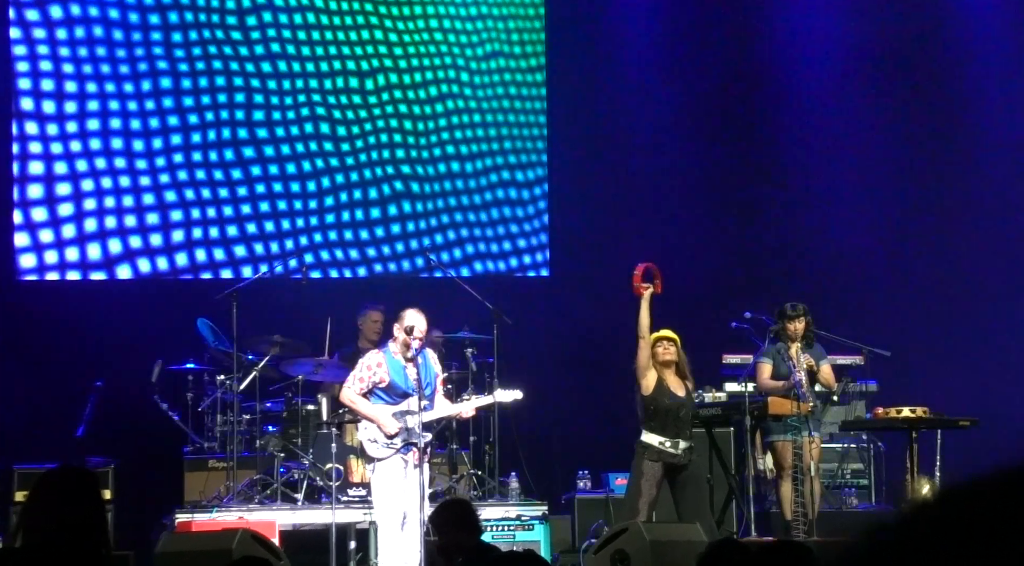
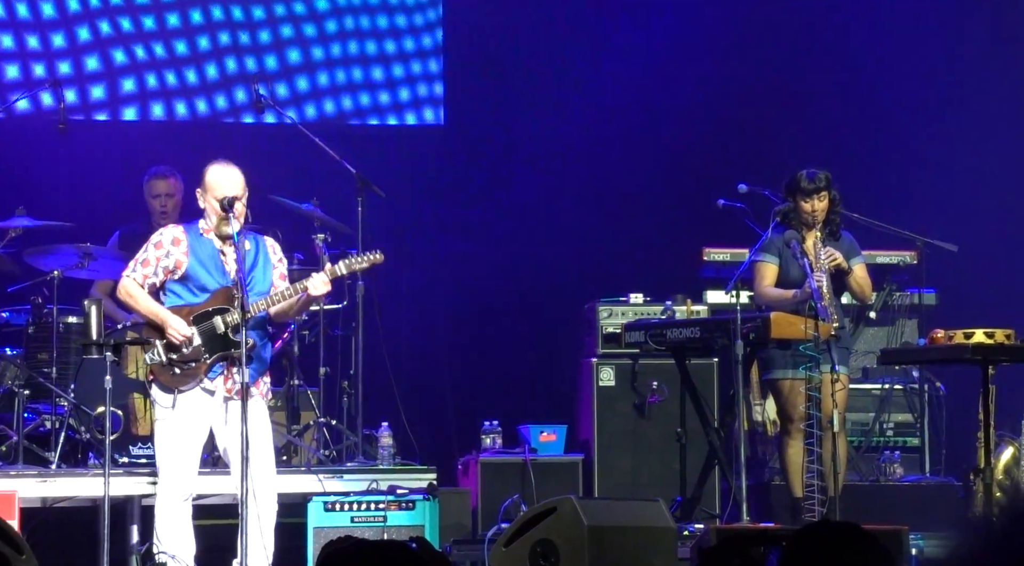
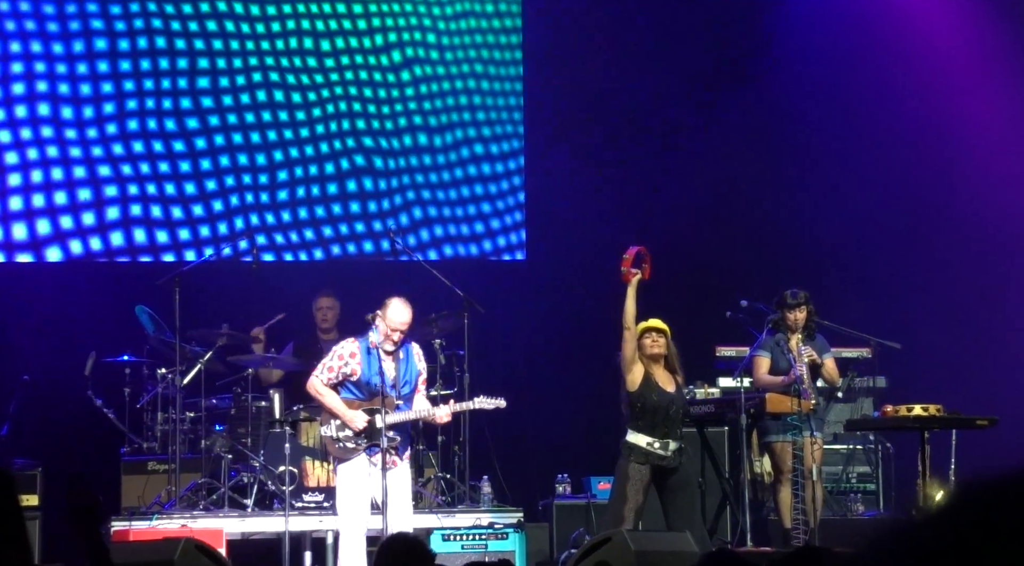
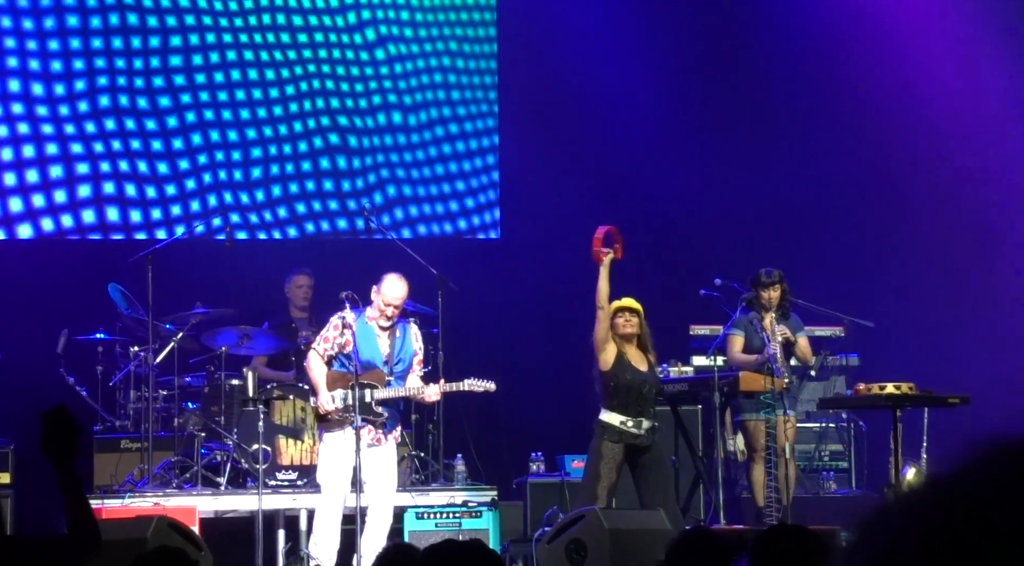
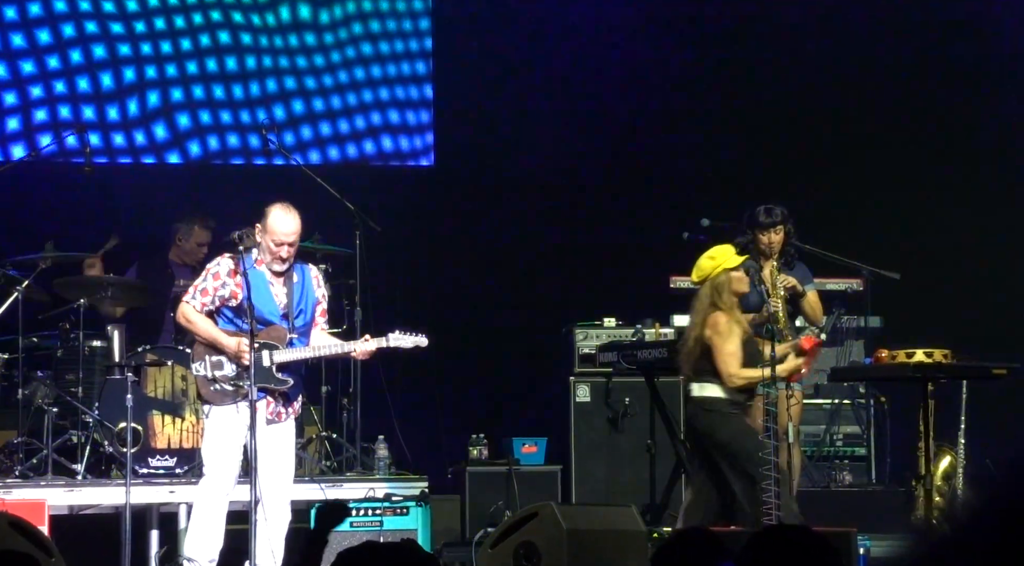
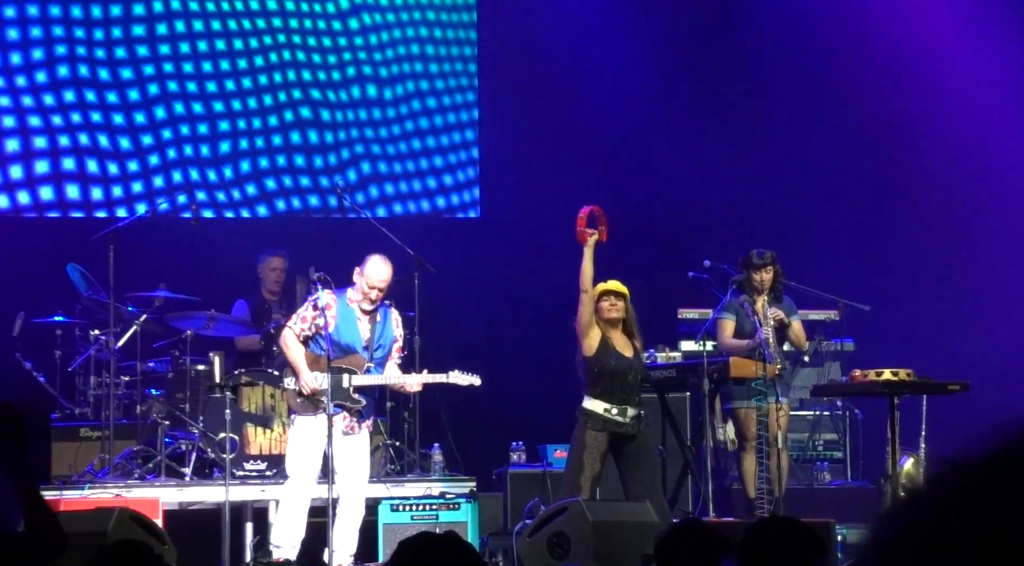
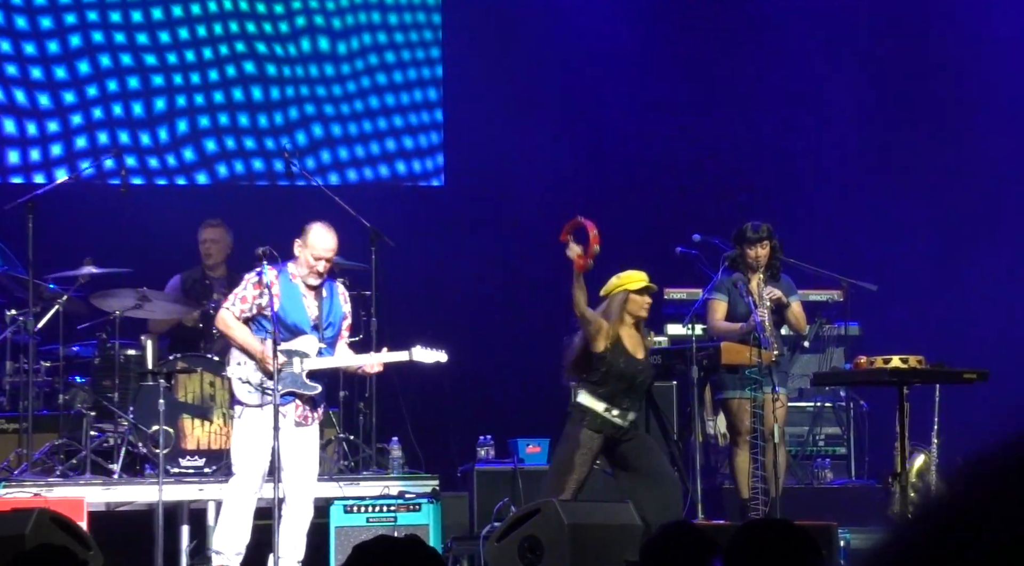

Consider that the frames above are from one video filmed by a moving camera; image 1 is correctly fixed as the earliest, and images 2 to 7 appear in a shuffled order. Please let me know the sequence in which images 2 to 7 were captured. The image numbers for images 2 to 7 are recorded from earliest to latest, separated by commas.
3, 4, 6, 7, 5, 2
